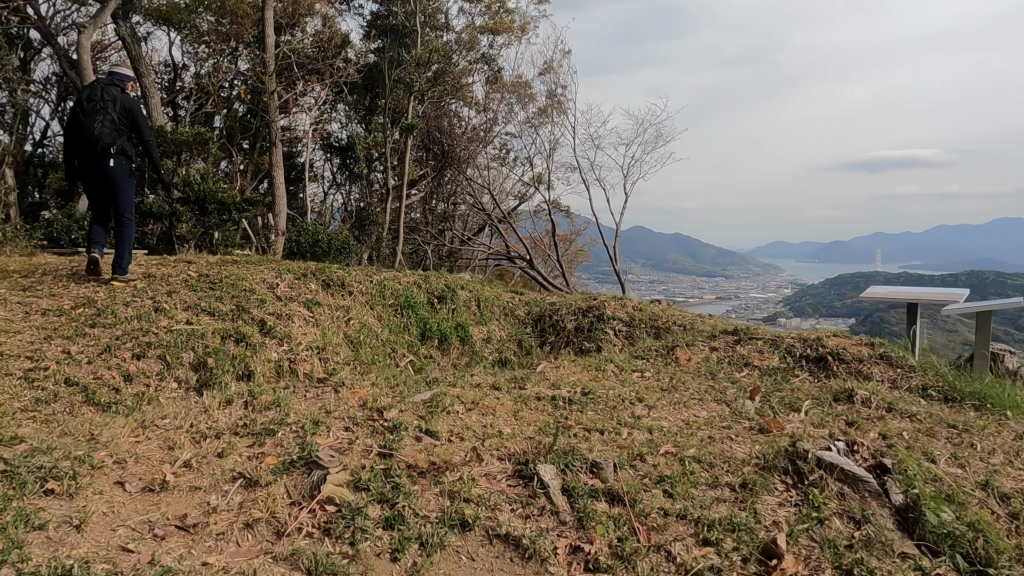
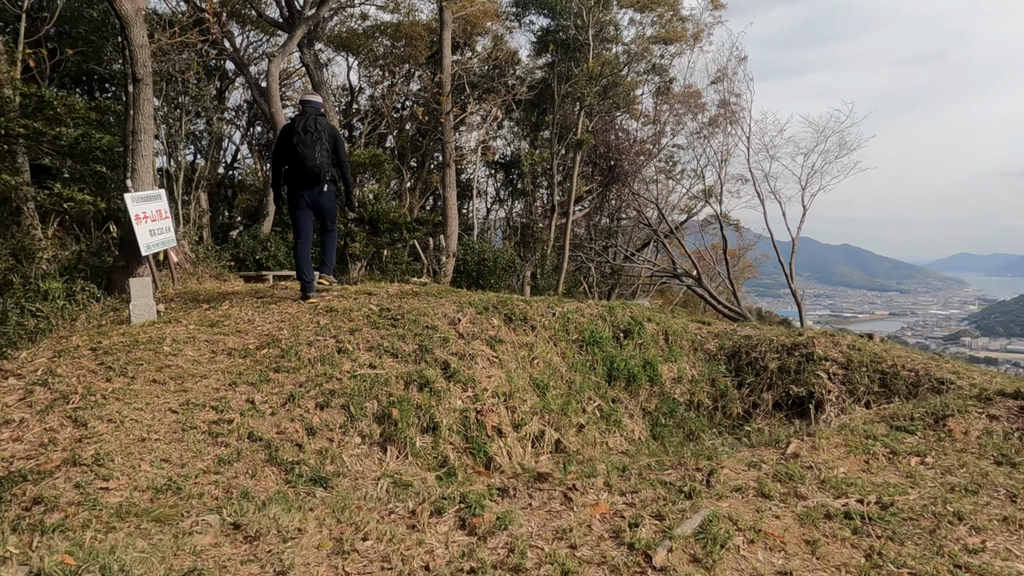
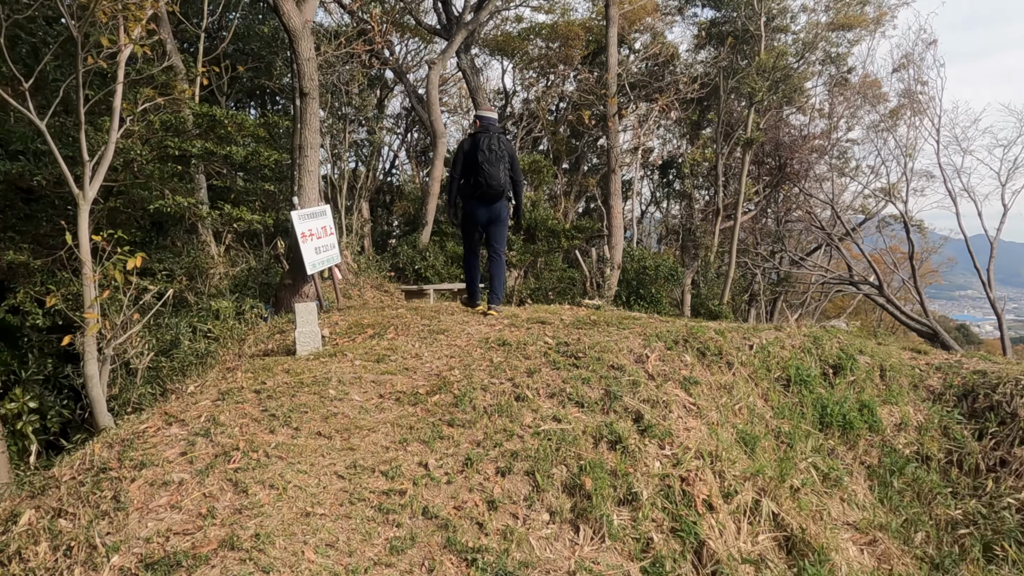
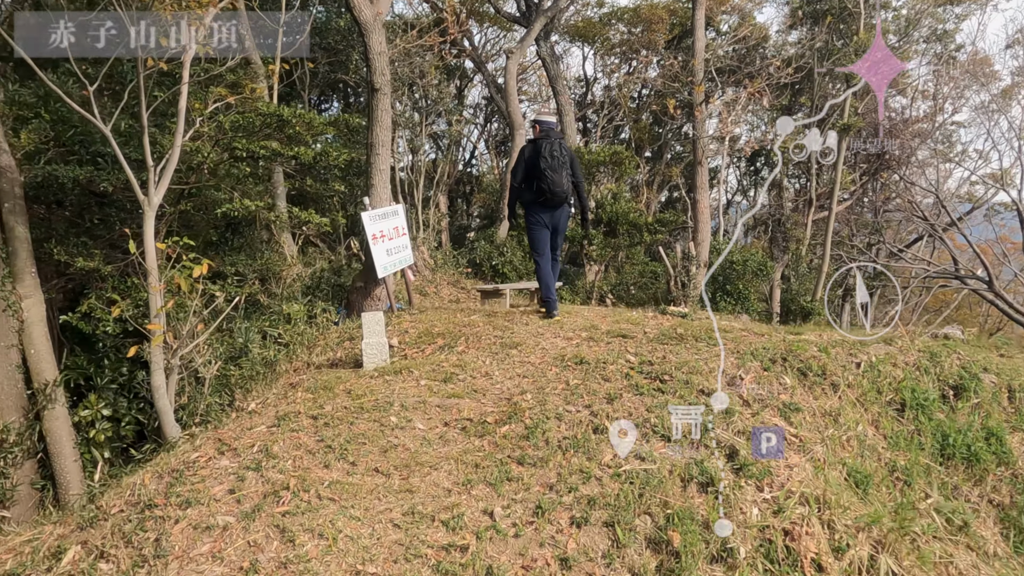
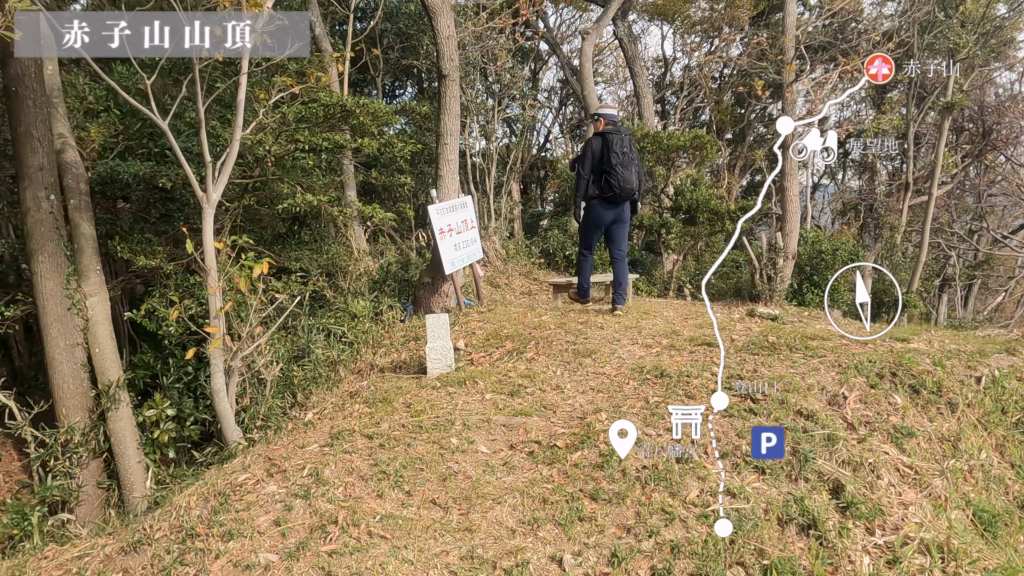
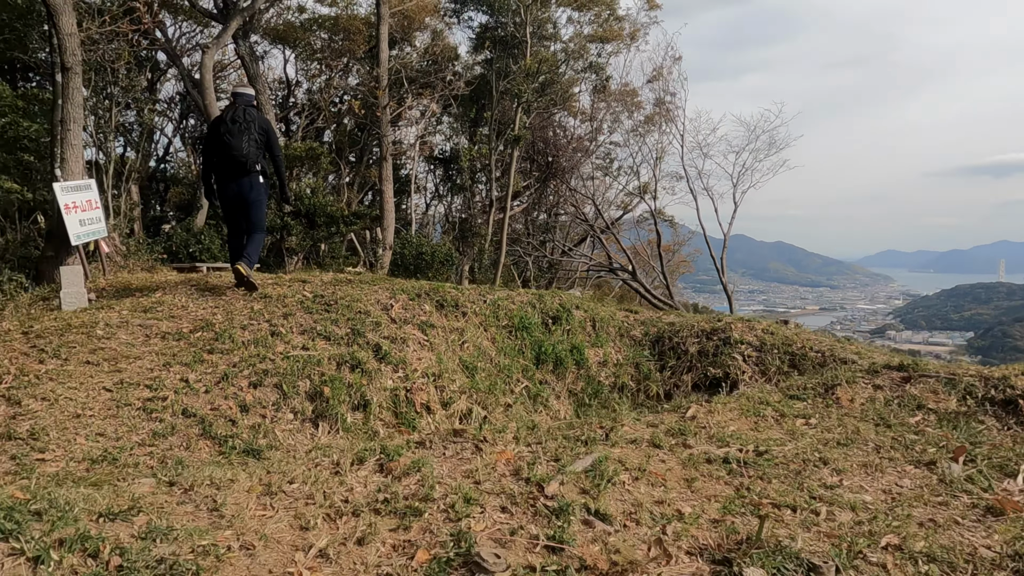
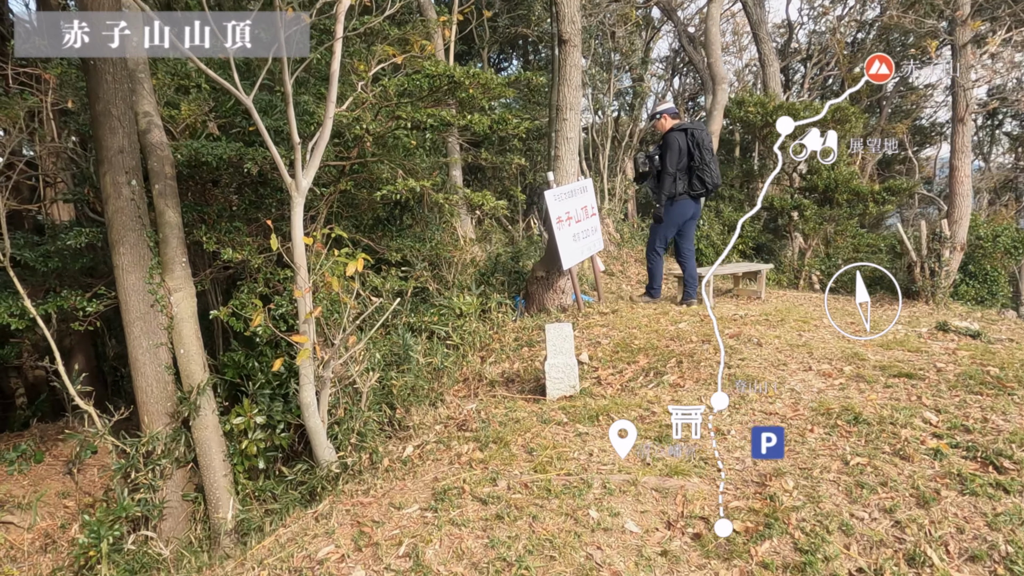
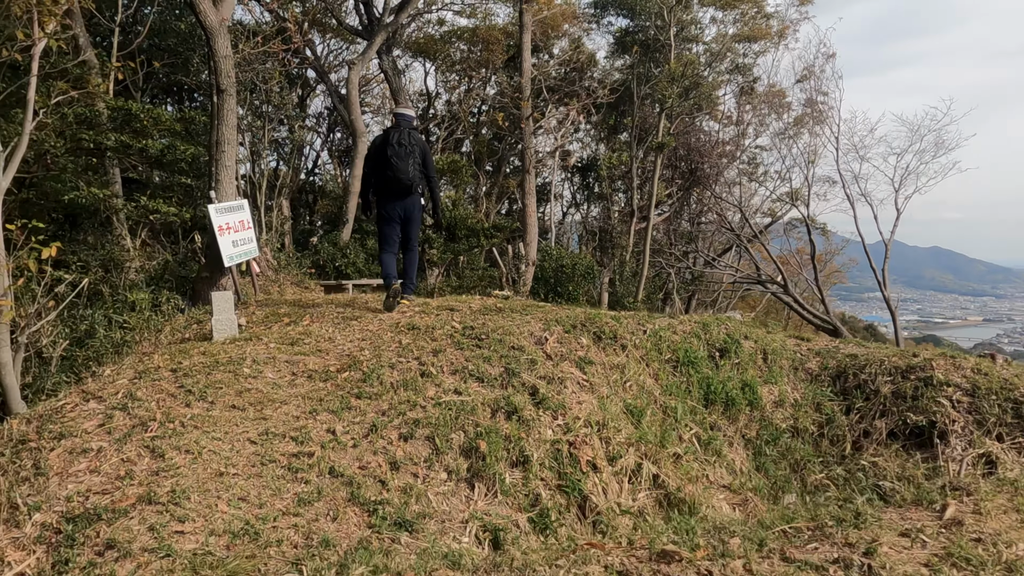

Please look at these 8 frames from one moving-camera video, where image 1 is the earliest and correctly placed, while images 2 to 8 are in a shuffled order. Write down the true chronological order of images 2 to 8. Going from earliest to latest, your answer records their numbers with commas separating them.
6, 2, 8, 3, 4, 5, 7
